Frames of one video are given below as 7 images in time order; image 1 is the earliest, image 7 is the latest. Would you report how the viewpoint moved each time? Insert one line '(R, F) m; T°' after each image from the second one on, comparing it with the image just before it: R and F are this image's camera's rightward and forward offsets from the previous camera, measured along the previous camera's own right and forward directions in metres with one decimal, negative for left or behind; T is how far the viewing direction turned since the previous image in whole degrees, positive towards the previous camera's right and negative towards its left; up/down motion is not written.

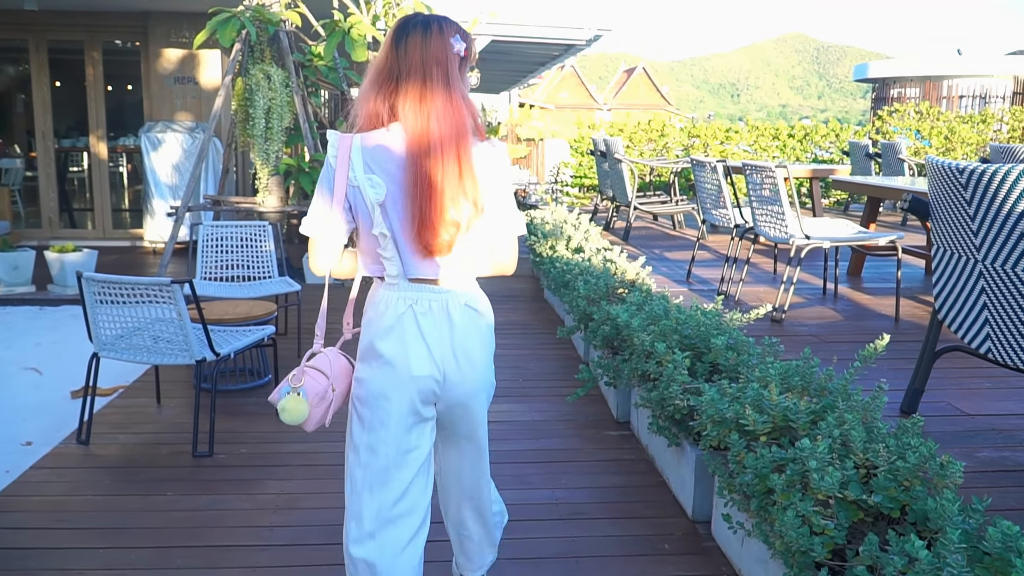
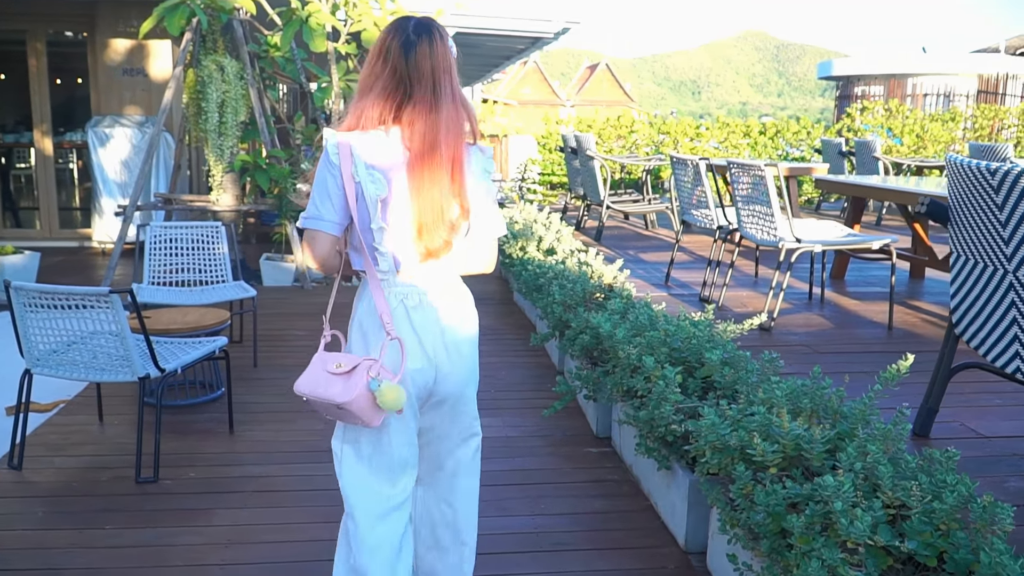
(0.0, +0.3) m; +2°
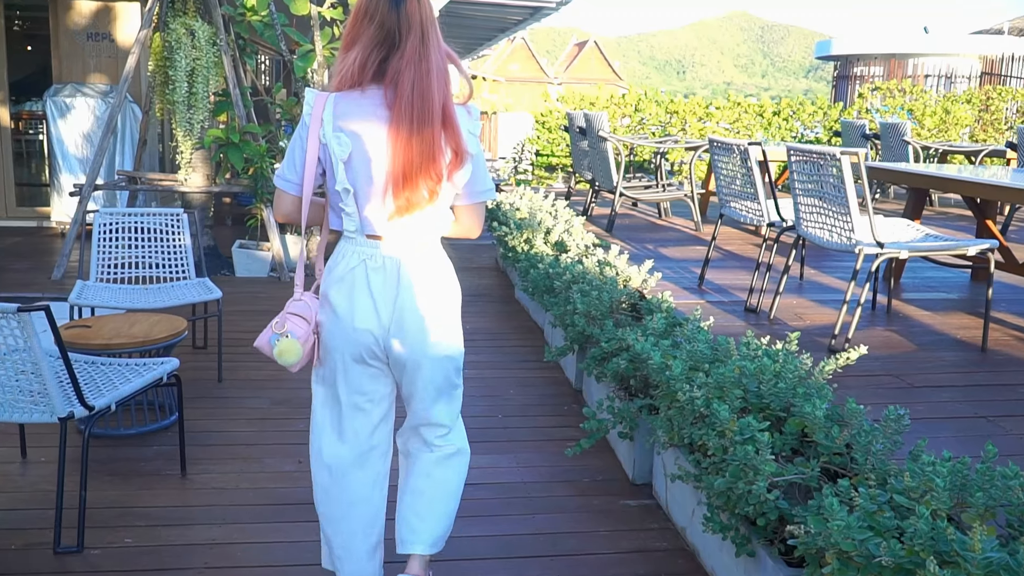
(-0.1, +0.7) m; +1°
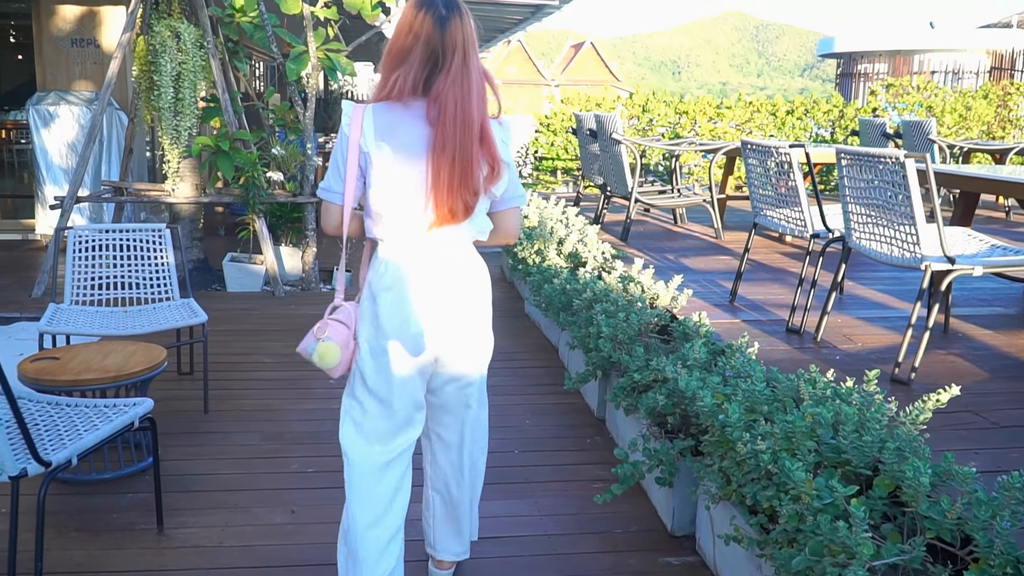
(-0.1, +0.4) m; 0°
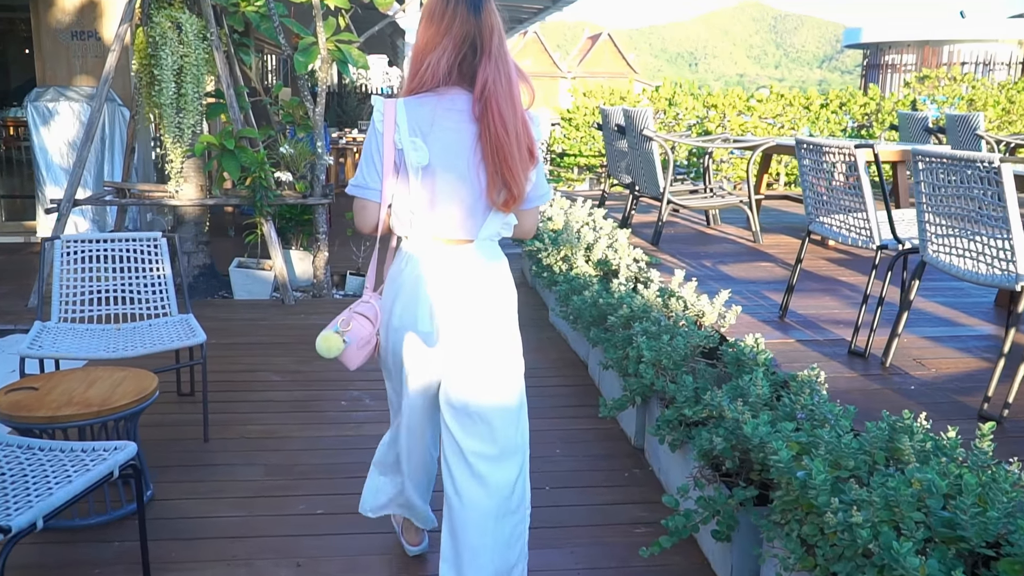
(0.0, +0.3) m; -1°
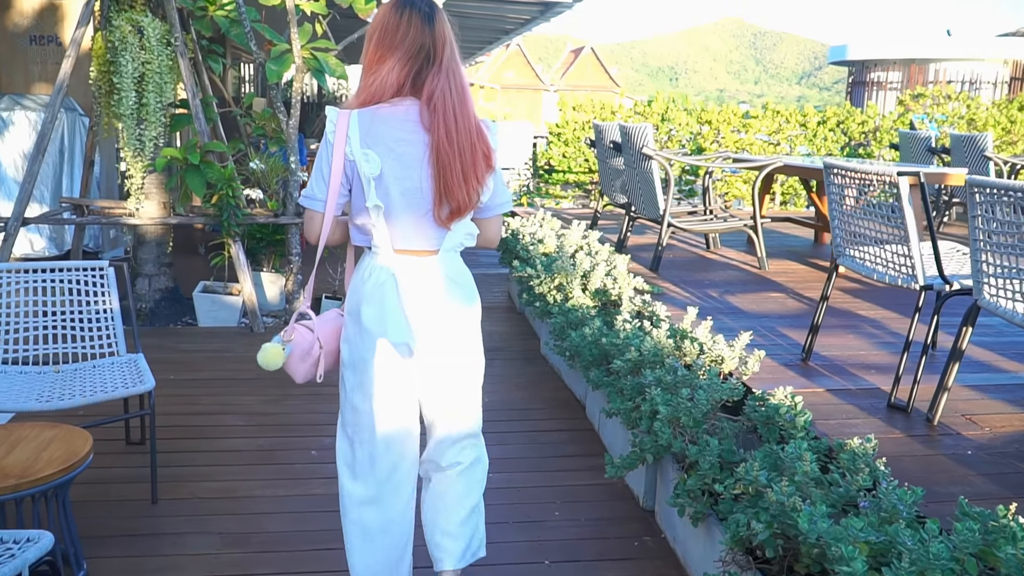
(0.0, +0.4) m; +1°
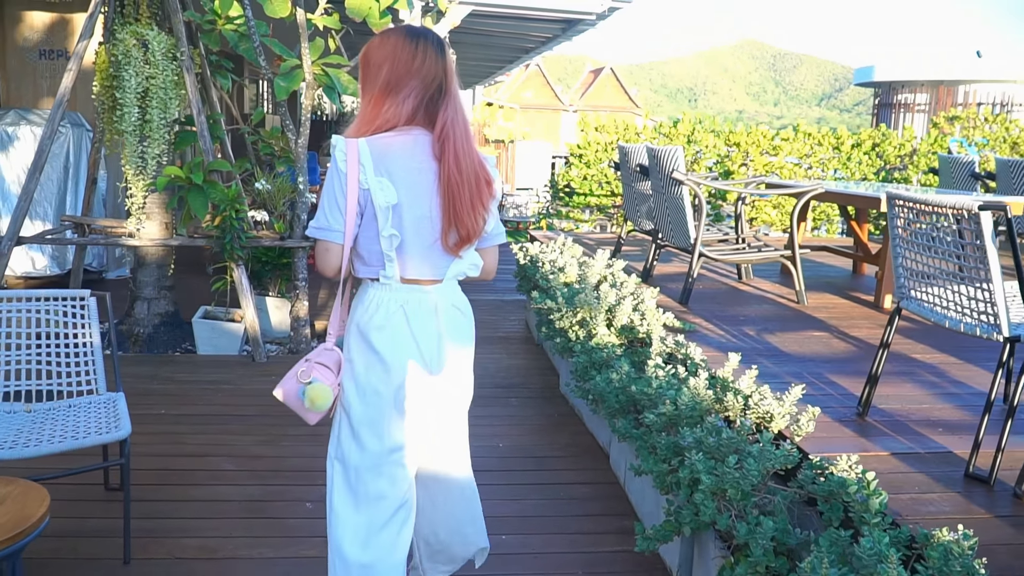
(0.0, +0.3) m; -1°
